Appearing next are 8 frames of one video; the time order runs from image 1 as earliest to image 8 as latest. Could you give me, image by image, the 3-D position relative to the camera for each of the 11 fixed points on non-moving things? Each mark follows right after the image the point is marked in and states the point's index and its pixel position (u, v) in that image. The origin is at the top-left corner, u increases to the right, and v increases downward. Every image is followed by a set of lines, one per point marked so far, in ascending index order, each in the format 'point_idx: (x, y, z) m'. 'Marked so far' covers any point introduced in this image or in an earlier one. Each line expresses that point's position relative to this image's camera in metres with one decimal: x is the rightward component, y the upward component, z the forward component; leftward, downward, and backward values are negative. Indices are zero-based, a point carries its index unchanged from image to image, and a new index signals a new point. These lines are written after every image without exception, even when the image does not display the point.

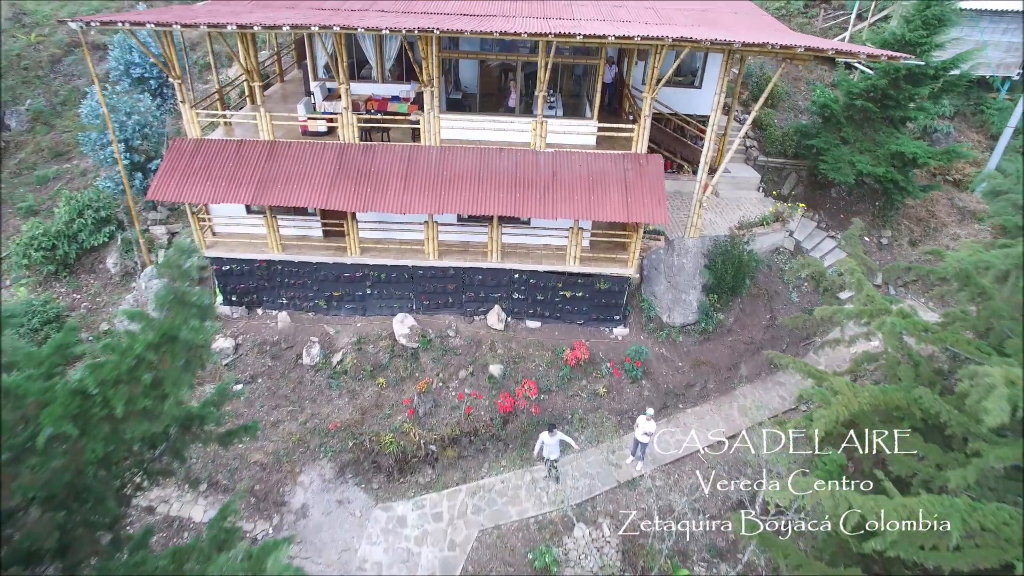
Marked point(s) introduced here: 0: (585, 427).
0: (+1.0, -1.9, +9.4) m
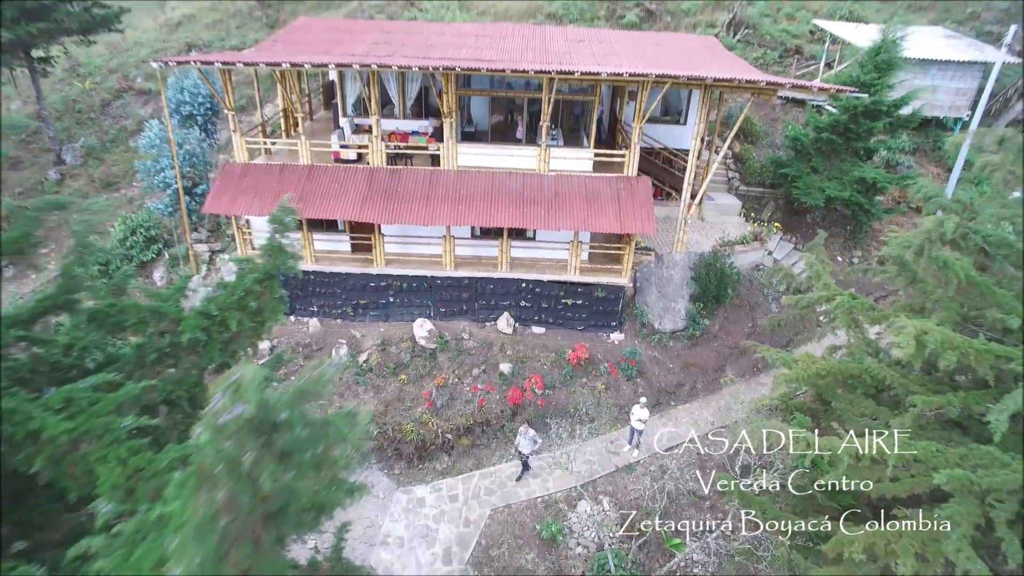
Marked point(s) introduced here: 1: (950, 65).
0: (+1.1, -2.0, +10.5) m
1: (+8.7, +4.4, +13.8) m
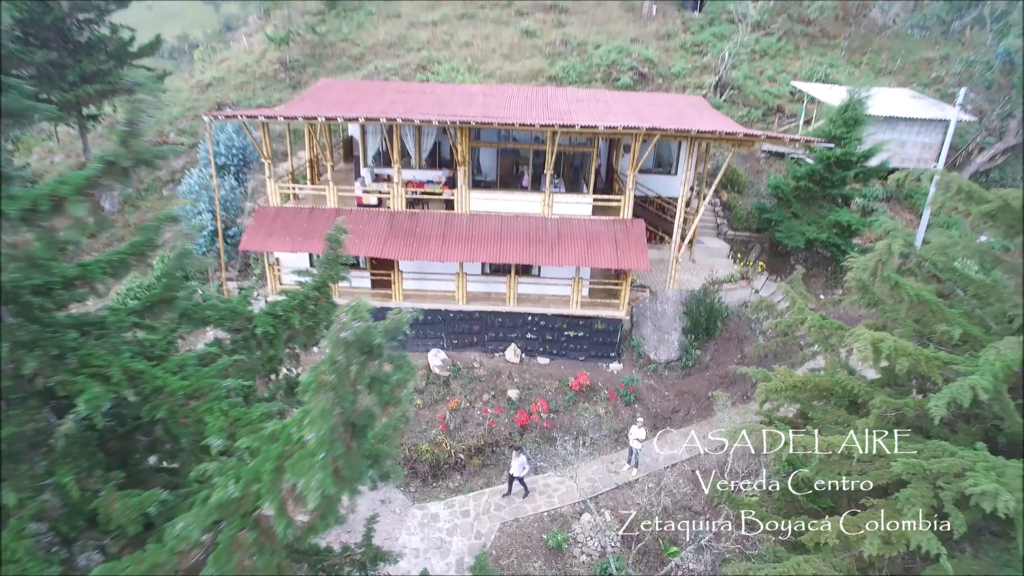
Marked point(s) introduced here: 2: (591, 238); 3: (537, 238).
0: (+1.2, -2.5, +11.4) m
1: (+8.8, +3.6, +15.1) m
2: (+1.4, +0.9, +12.2) m
3: (+0.4, +0.9, +12.2) m
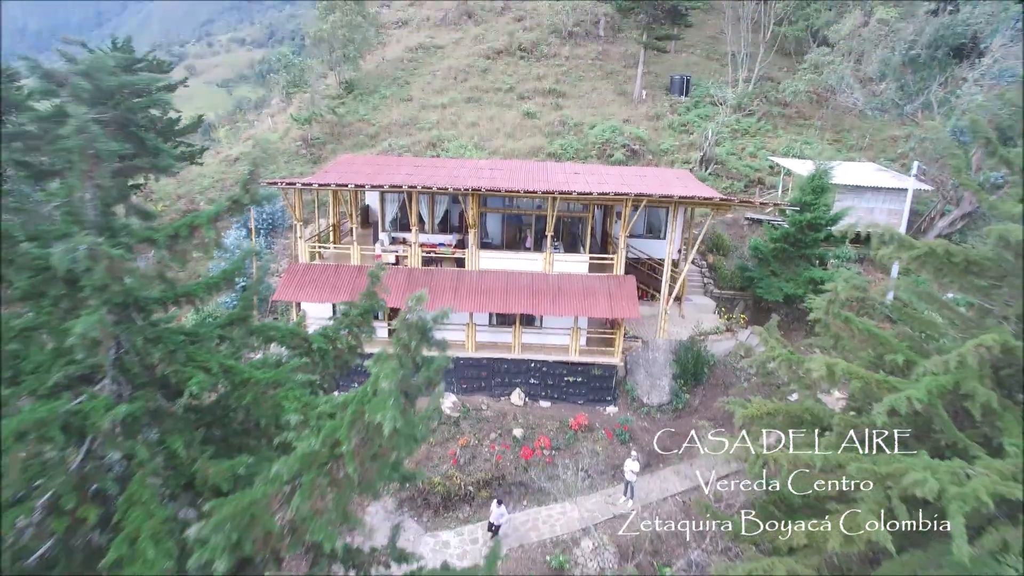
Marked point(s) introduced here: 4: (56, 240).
0: (+1.3, -3.3, +12.4) m
1: (+8.9, +2.3, +16.8) m
2: (+1.5, -0.1, +13.5) m
3: (+0.5, -0.1, +13.5) m
4: (-3.4, +0.4, +5.2) m
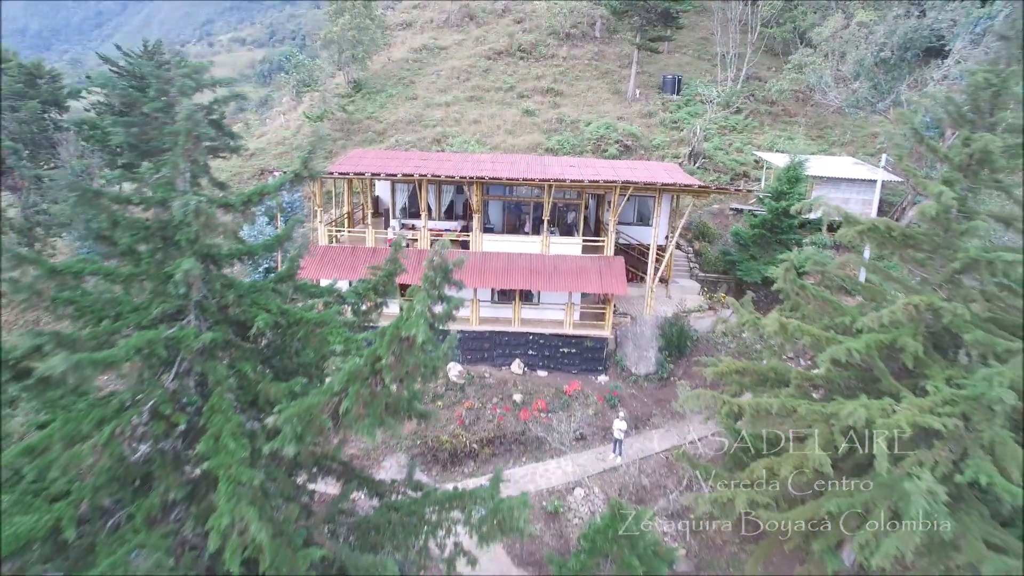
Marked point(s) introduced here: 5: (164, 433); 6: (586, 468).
0: (+1.3, -2.9, +13.7) m
1: (+8.9, +2.8, +18.1) m
2: (+1.5, +0.4, +14.9) m
3: (+0.5, +0.4, +14.9) m
4: (-3.4, +0.8, +6.6) m
5: (-3.3, -1.4, +6.6) m
6: (+1.4, -3.4, +13.0) m
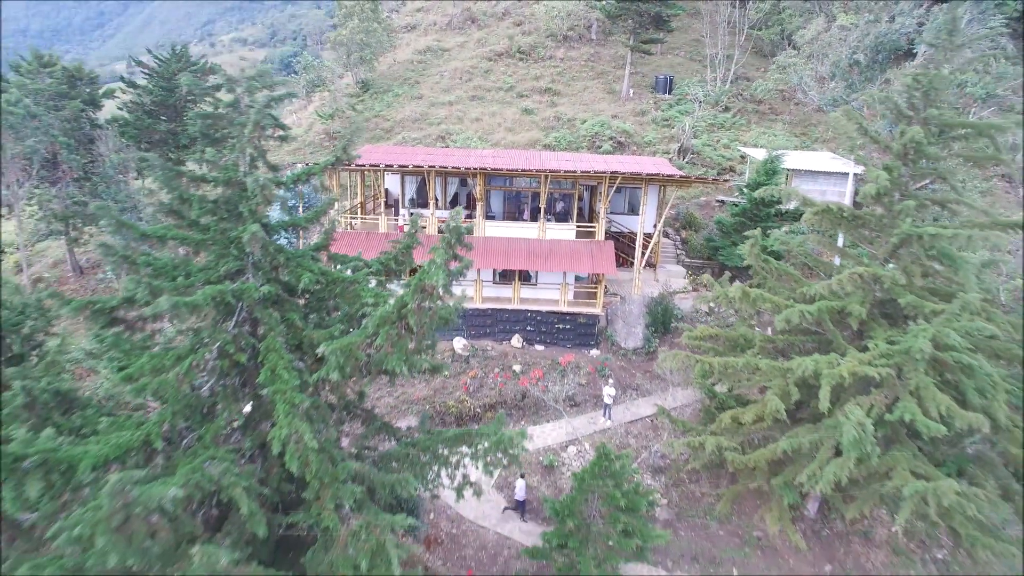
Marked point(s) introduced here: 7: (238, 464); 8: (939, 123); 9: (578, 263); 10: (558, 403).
0: (+1.3, -2.5, +15.2) m
1: (+8.9, +3.2, +19.6) m
2: (+1.5, +0.8, +16.4) m
3: (+0.5, +0.8, +16.4) m
4: (-3.4, +1.2, +8.1) m
5: (-3.3, -1.0, +8.1) m
6: (+1.4, -2.9, +14.5) m
7: (-3.1, -2.0, +7.9) m
8: (+6.4, +2.4, +10.3) m
9: (+1.5, +0.5, +16.0) m
10: (+1.0, -2.5, +15.1) m
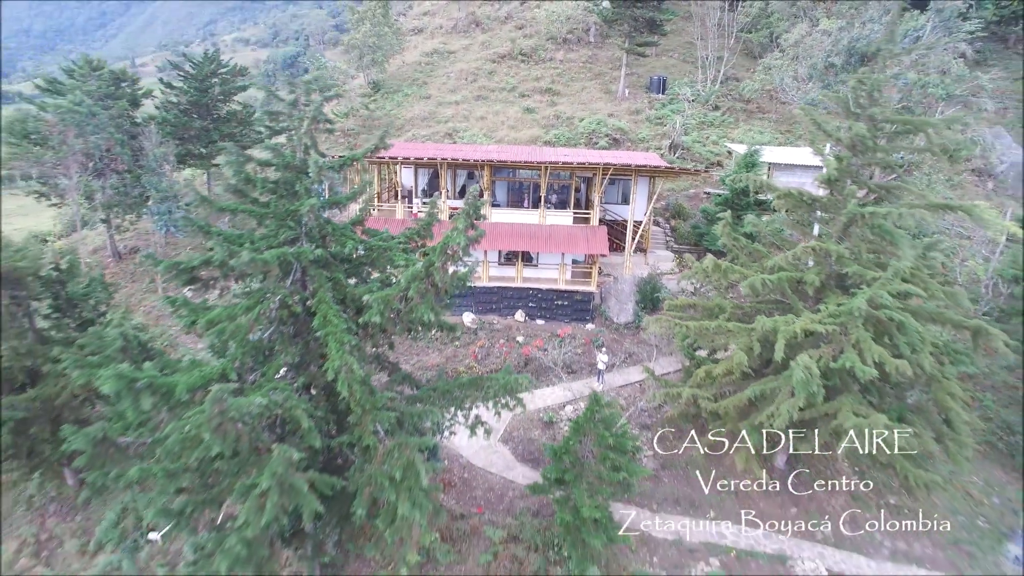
0: (+1.4, -2.0, +17.0) m
1: (+9.0, +3.7, +21.4) m
2: (+1.5, +1.3, +18.2) m
3: (+0.6, +1.3, +18.2) m
4: (-3.3, +1.7, +9.9) m
5: (-3.3, -0.5, +9.9) m
6: (+1.5, -2.4, +16.3) m
7: (-3.0, -1.5, +9.7) m
8: (+6.4, +2.9, +12.1) m
9: (+1.6, +1.0, +17.8) m
10: (+1.1, -2.0, +16.9) m
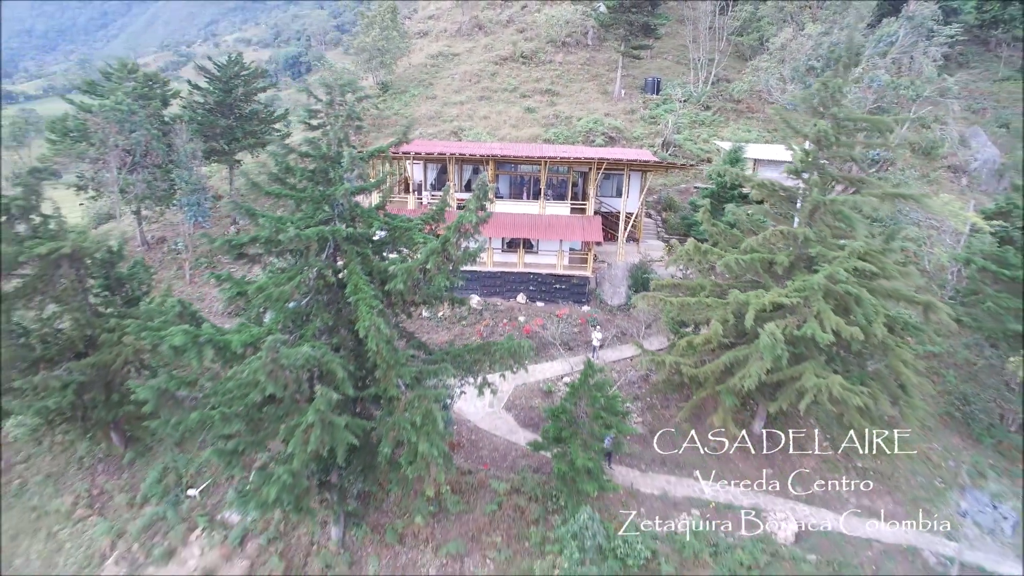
0: (+1.5, -1.6, +18.6) m
1: (+9.1, +4.1, +23.0) m
2: (+1.6, +1.7, +19.8) m
3: (+0.7, +1.7, +19.8) m
4: (-3.2, +2.1, +11.5) m
5: (-3.2, -0.1, +11.5) m
6: (+1.5, -2.0, +17.9) m
7: (-3.0, -1.1, +11.3) m
8: (+6.5, +3.4, +13.7) m
9: (+1.7, +1.5, +19.4) m
10: (+1.1, -1.6, +18.5) m
